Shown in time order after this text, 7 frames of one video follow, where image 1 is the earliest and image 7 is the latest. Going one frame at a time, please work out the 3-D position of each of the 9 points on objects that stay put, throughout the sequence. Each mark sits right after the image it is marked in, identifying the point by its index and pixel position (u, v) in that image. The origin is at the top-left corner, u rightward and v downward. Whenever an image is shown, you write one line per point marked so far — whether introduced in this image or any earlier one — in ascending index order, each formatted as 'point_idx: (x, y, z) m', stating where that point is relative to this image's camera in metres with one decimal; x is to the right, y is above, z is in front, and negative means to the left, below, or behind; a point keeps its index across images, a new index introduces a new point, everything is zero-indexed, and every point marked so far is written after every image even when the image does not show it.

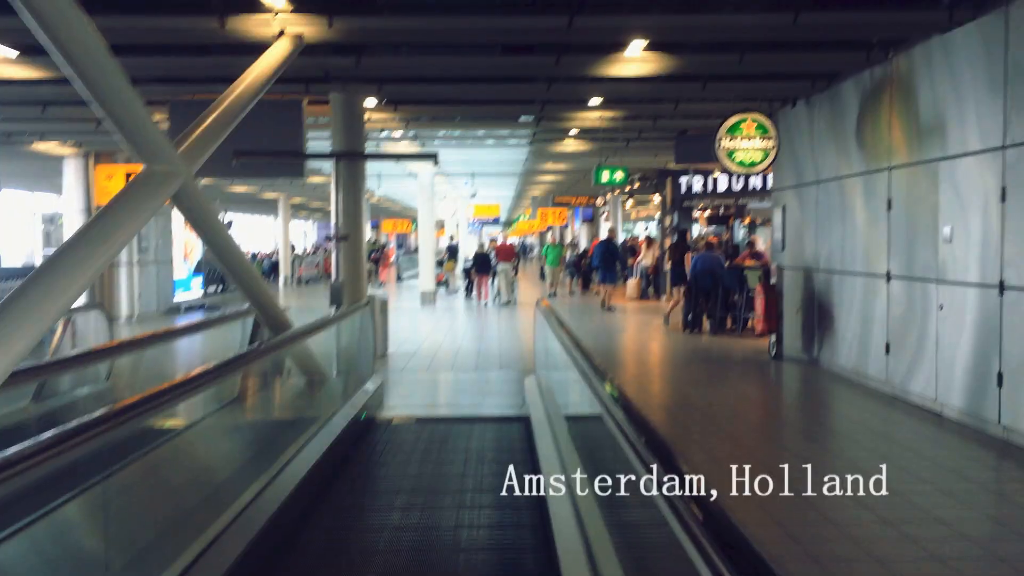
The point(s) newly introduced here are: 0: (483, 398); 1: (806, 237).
0: (-0.3, -1.2, +9.1) m
1: (+4.0, +0.7, +11.4) m
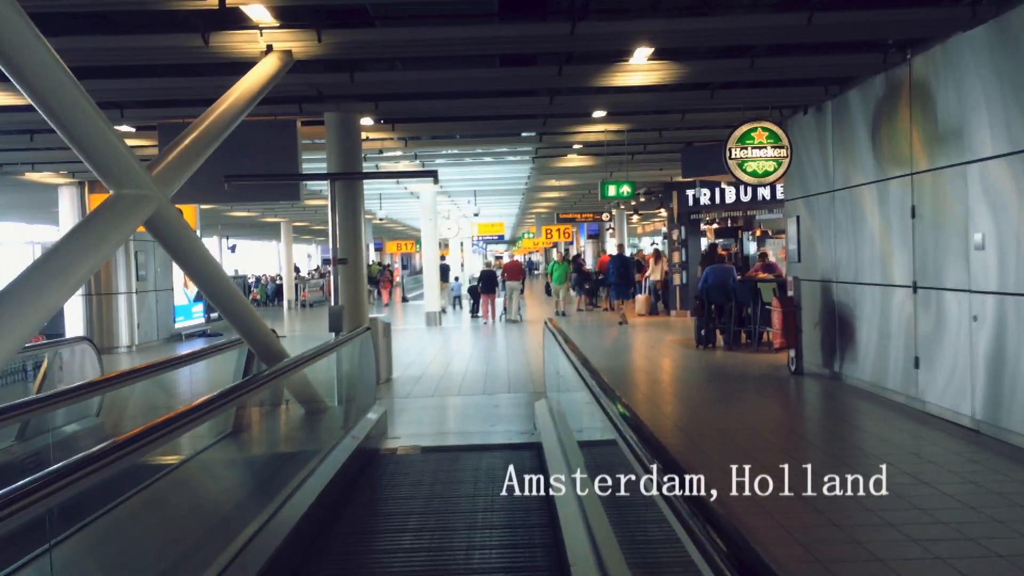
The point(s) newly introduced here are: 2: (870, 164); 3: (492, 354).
0: (-0.2, -1.4, +8.7) m
1: (+4.1, +0.6, +11.0) m
2: (+4.1, +1.5, +9.8) m
3: (-0.3, -1.1, +14.1) m
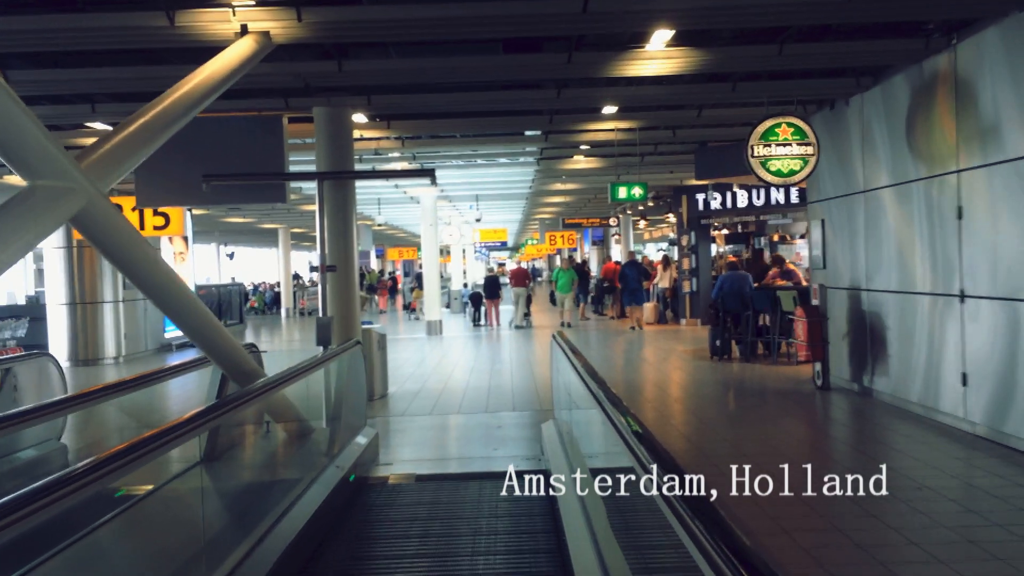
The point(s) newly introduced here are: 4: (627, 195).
0: (-0.2, -1.5, +7.9) m
1: (+4.2, +0.4, +10.2) m
2: (+4.2, +1.4, +9.0) m
3: (-0.3, -1.3, +13.4) m
4: (+2.1, +1.7, +14.7) m
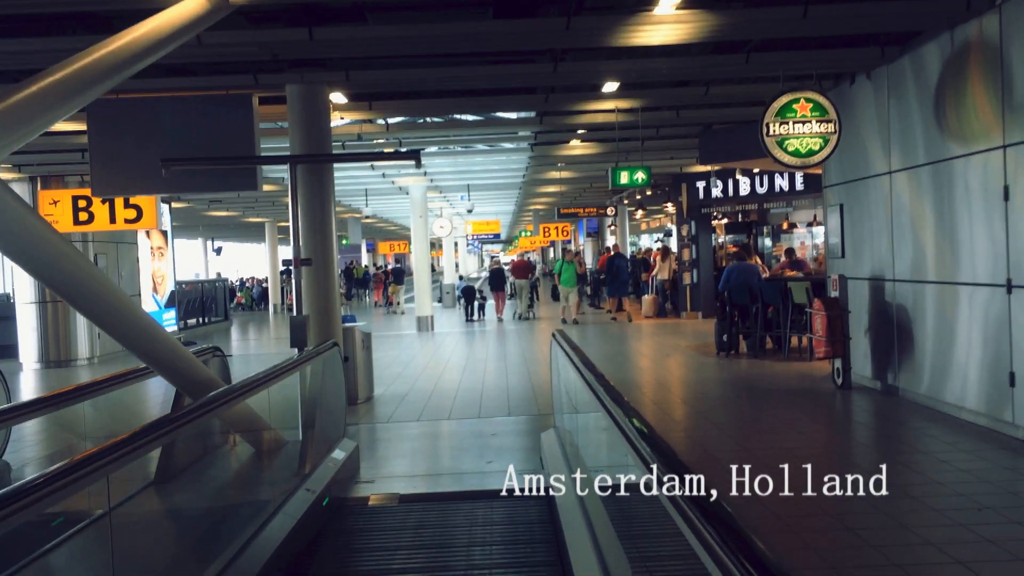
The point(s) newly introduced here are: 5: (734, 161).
0: (-0.2, -1.4, +7.2) m
1: (+4.1, +0.6, +9.5) m
2: (+4.1, +1.5, +8.3) m
3: (-0.3, -1.2, +12.6) m
4: (+2.0, +1.8, +14.0) m
5: (+3.1, +1.8, +11.8) m
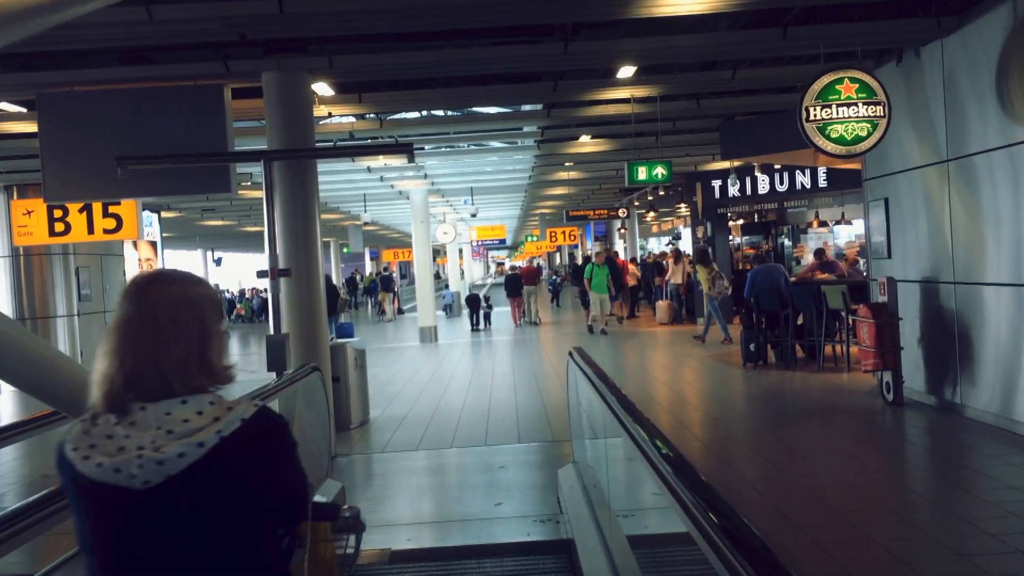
0: (-0.1, -1.5, +6.2) m
1: (+4.2, +0.5, +8.5) m
2: (+4.2, +1.4, +7.3) m
3: (-0.2, -1.3, +11.6) m
4: (+2.1, +1.7, +13.0) m
5: (+3.2, +1.7, +10.8) m
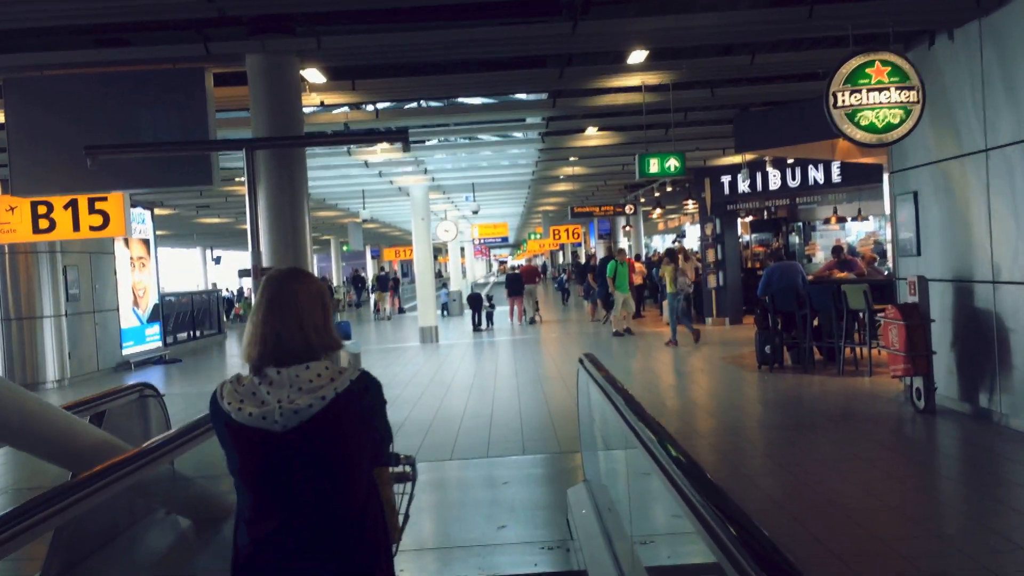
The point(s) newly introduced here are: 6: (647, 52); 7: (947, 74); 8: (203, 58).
0: (-0.1, -1.5, +5.7) m
1: (+4.2, +0.5, +8.0) m
2: (+4.2, +1.4, +6.8) m
3: (-0.2, -1.3, +11.1) m
4: (+2.2, +1.8, +12.5) m
5: (+3.2, +1.7, +10.3) m
6: (+1.3, +2.2, +7.8) m
7: (+4.1, +2.0, +7.9) m
8: (-2.5, +1.9, +6.8) m
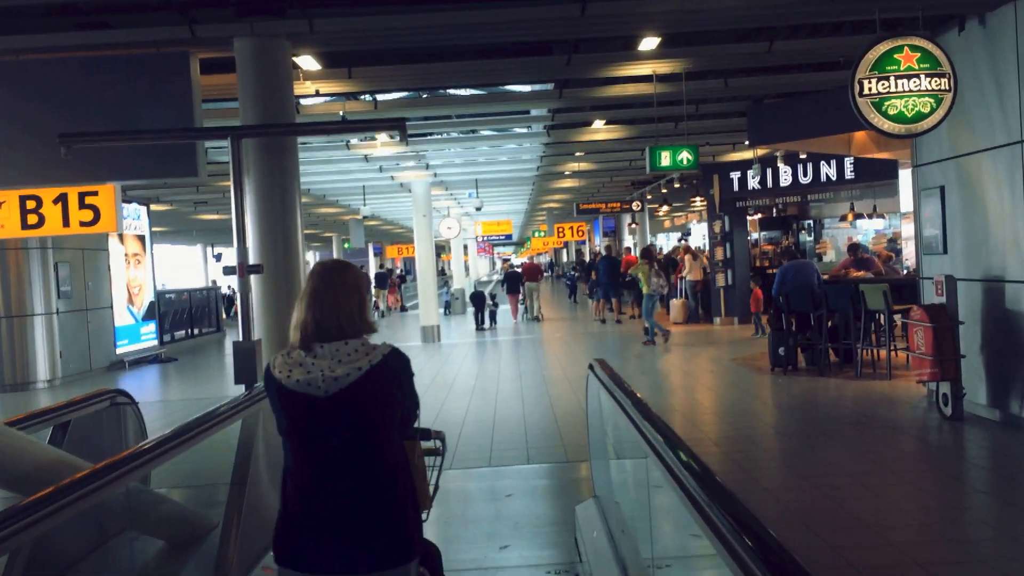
0: (-0.1, -1.5, +5.3) m
1: (+4.2, +0.5, +7.6) m
2: (+4.2, +1.4, +6.4) m
3: (-0.1, -1.3, +10.7) m
4: (+2.2, +1.8, +12.1) m
5: (+3.3, +1.7, +9.9) m
6: (+1.3, +2.2, +7.4) m
7: (+4.2, +2.0, +7.5) m
8: (-2.5, +1.9, +6.4) m
